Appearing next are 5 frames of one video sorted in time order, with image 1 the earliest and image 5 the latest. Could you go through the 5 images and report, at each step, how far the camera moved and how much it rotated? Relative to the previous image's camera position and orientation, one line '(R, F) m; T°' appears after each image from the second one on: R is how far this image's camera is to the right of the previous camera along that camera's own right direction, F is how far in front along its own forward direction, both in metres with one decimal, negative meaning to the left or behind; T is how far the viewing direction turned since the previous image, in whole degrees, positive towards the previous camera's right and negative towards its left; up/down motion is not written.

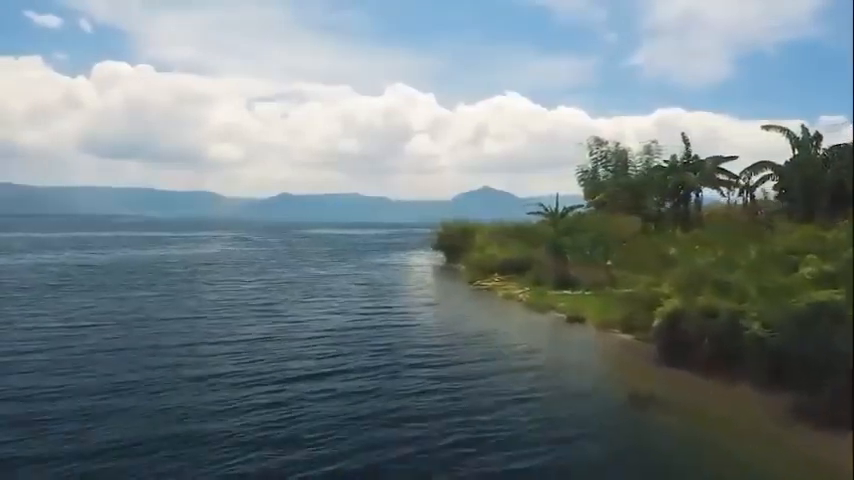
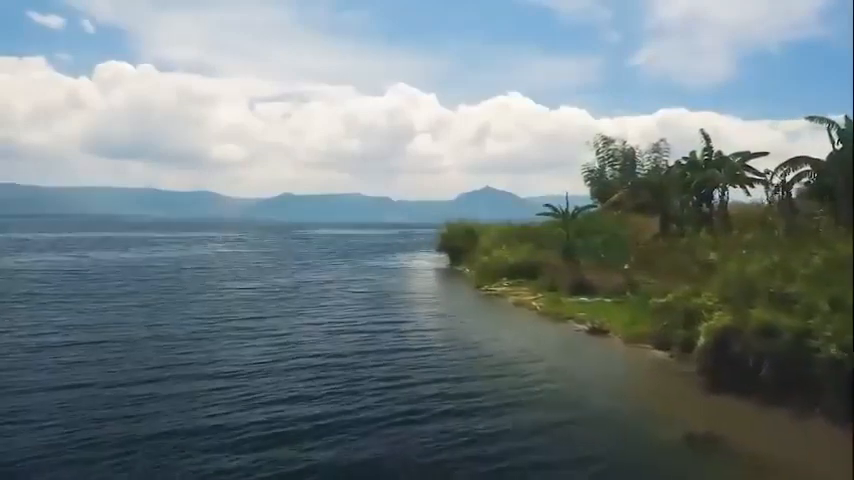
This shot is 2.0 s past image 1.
(-0.1, +2.1) m; 0°
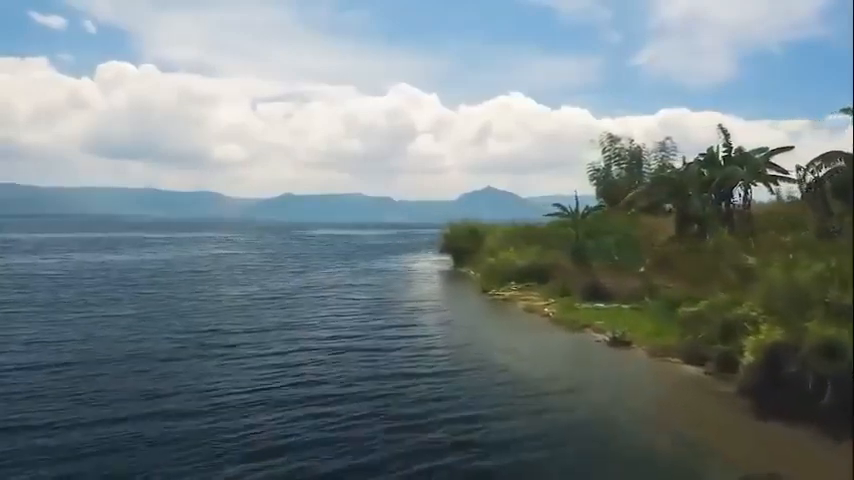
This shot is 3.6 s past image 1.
(-0.1, +1.6) m; 0°
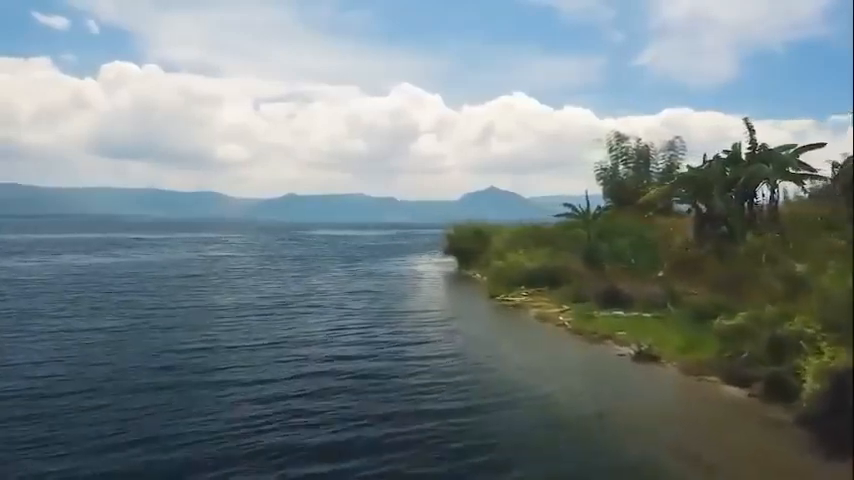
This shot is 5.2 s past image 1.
(-0.1, +1.6) m; 0°
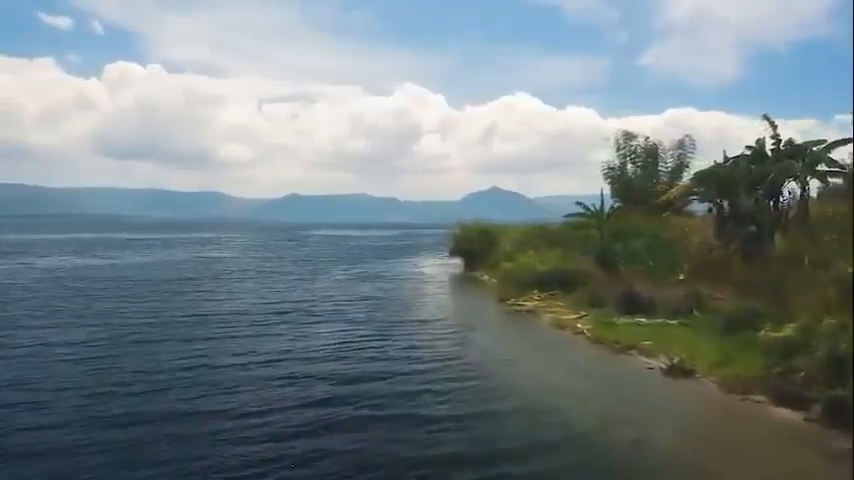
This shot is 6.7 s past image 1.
(-0.1, +1.4) m; 0°
